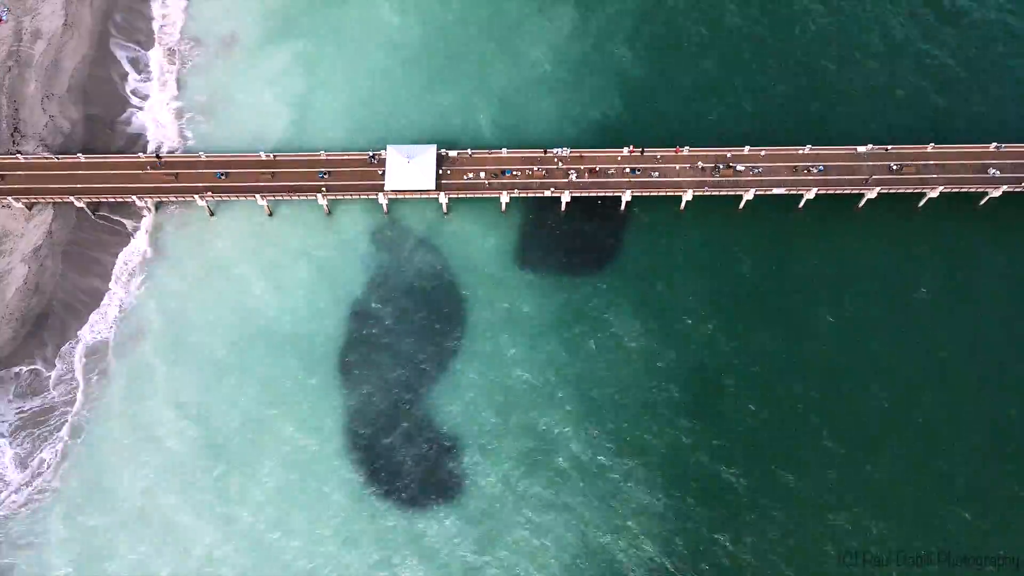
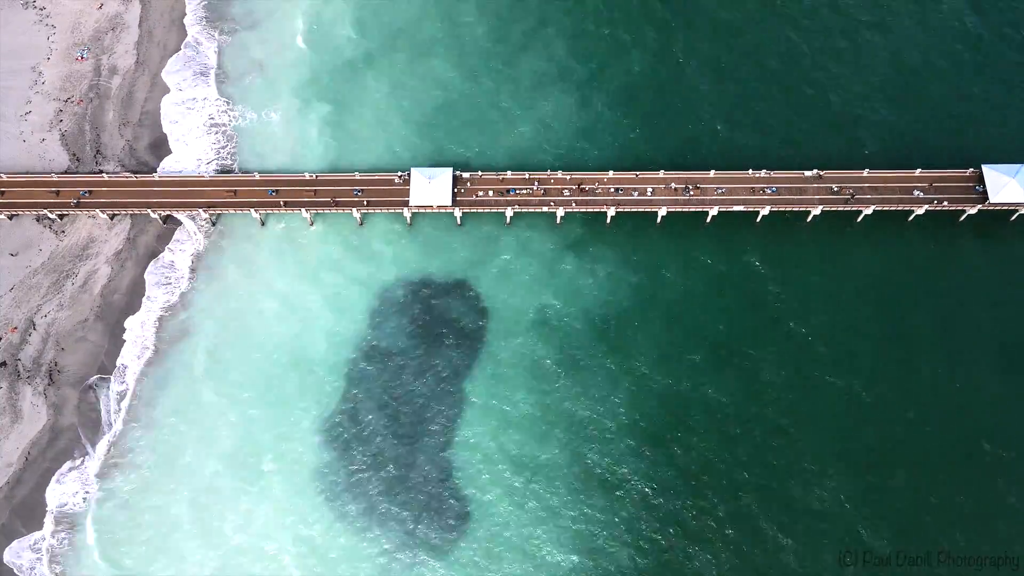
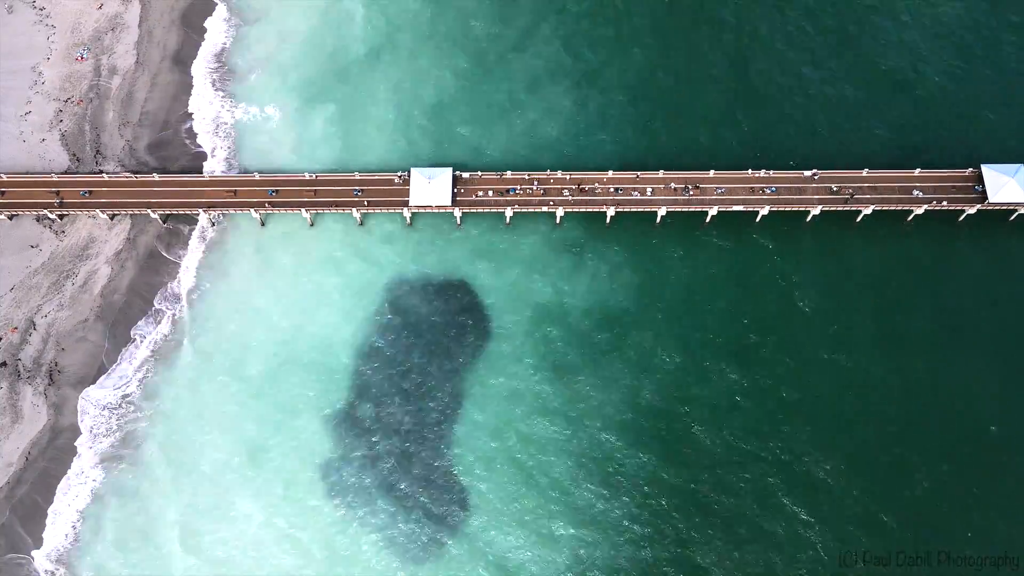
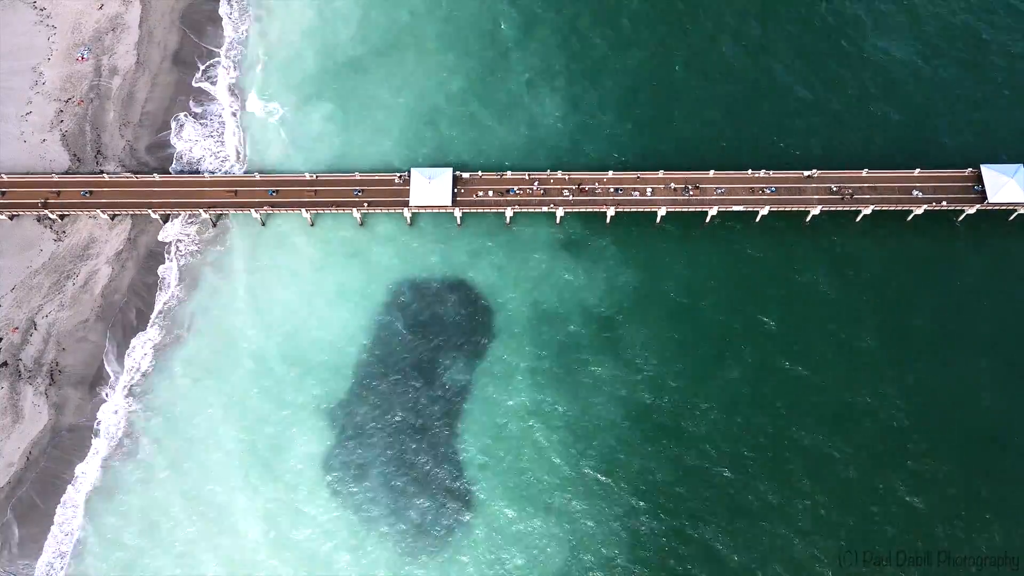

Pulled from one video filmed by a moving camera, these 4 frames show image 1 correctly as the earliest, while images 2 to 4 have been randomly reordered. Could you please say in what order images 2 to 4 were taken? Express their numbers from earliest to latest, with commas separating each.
4, 3, 2
